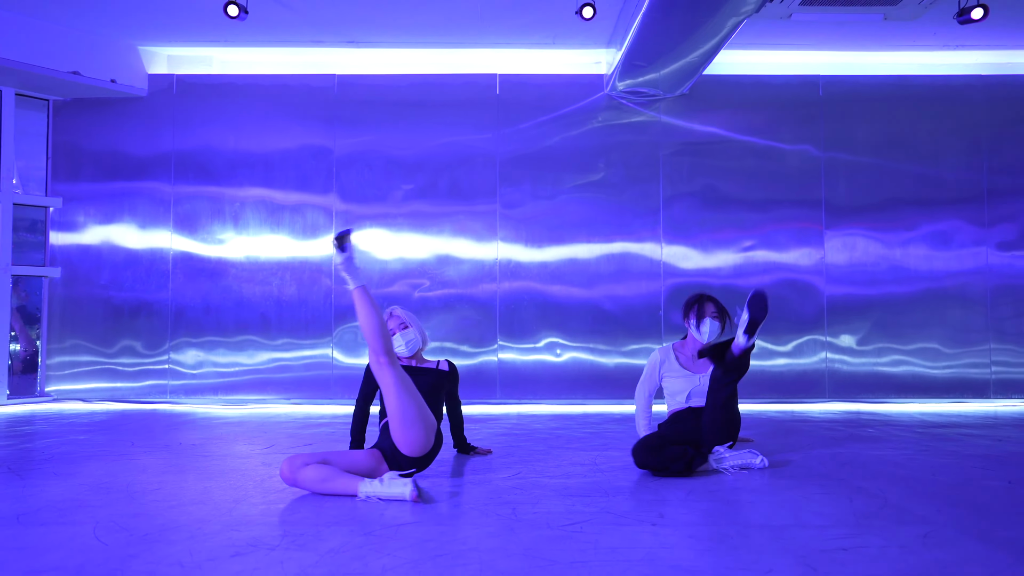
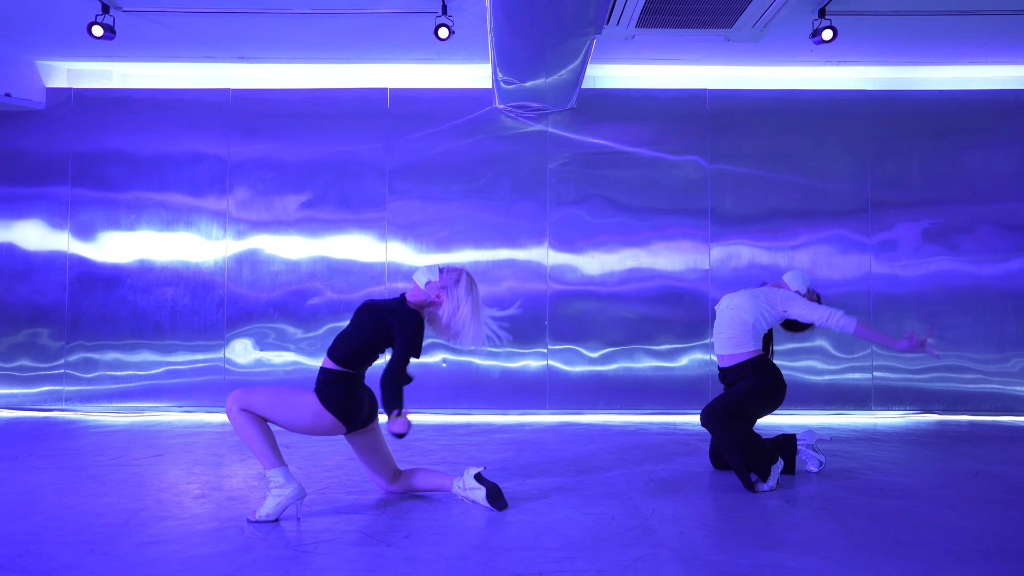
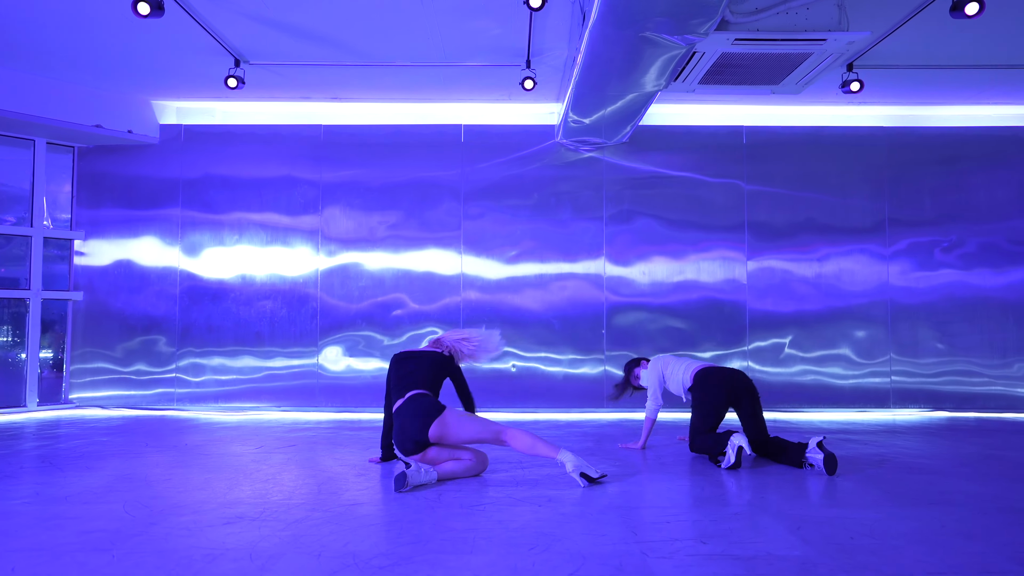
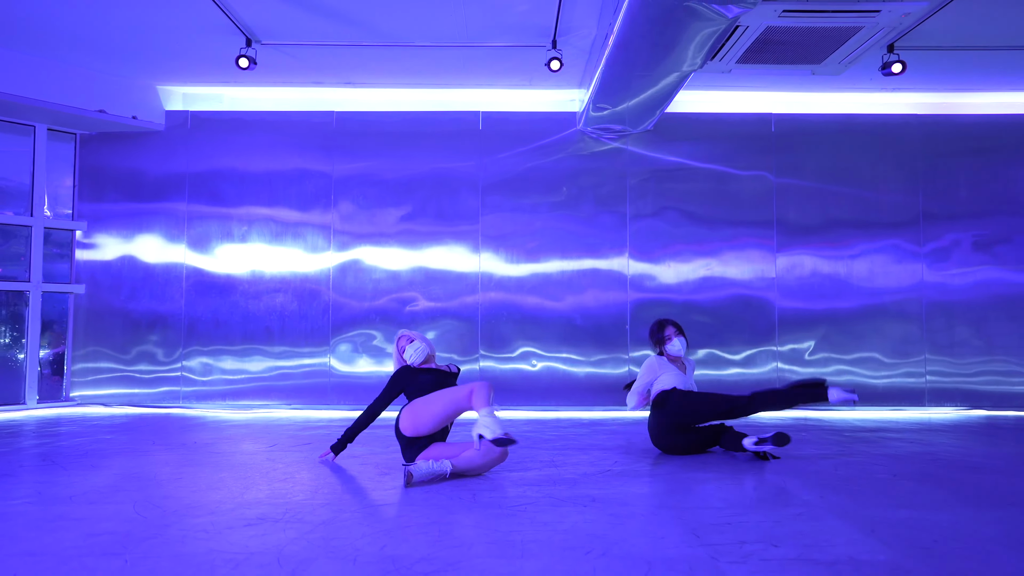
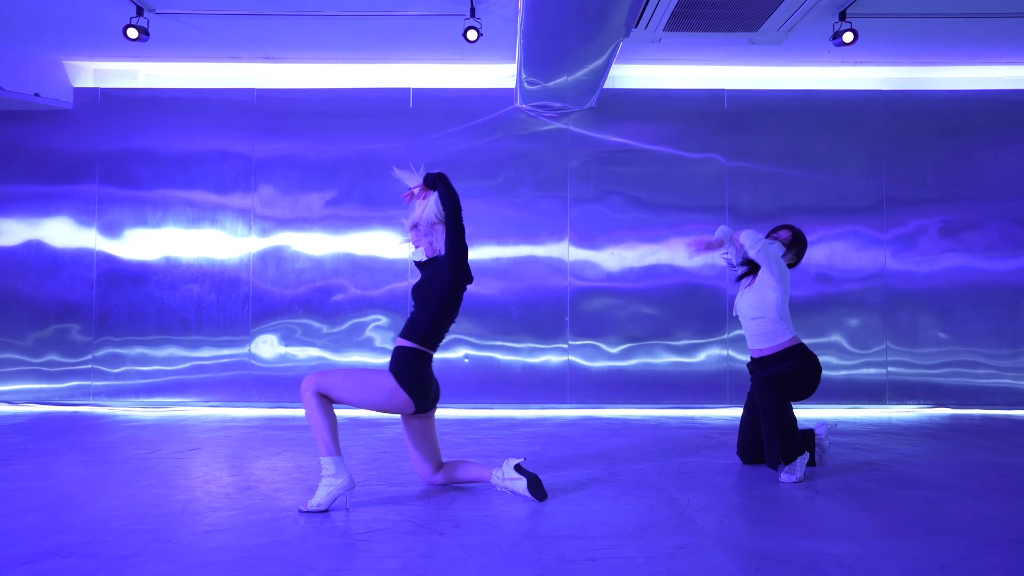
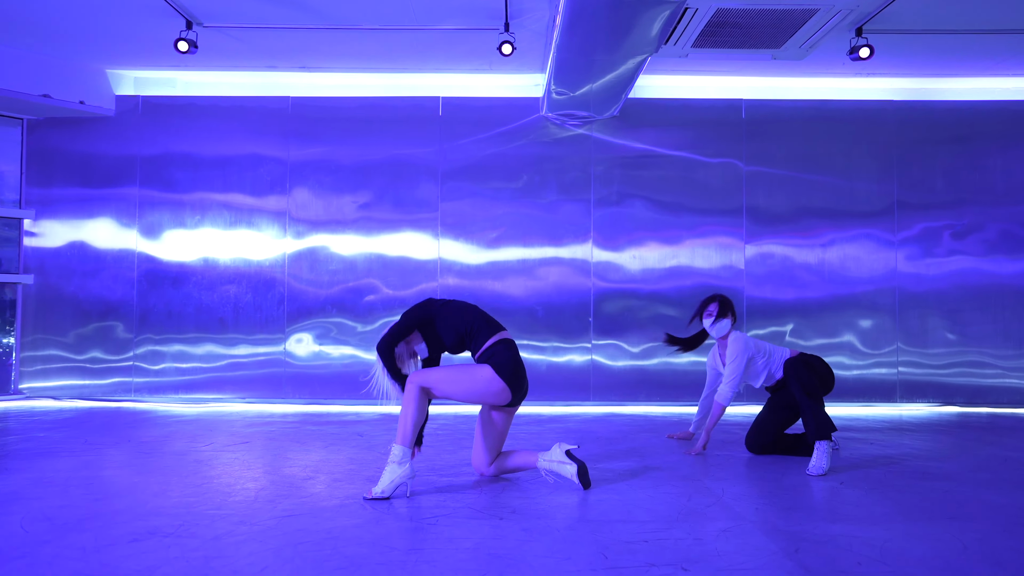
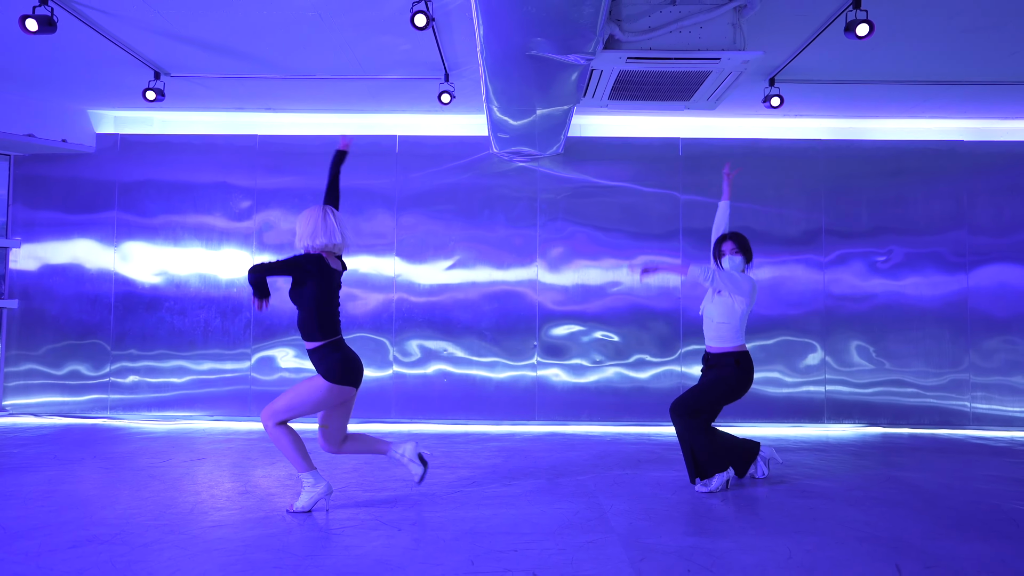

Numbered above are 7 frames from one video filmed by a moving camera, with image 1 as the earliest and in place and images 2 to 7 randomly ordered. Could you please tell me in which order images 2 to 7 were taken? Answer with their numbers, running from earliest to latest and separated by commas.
4, 3, 6, 5, 2, 7
